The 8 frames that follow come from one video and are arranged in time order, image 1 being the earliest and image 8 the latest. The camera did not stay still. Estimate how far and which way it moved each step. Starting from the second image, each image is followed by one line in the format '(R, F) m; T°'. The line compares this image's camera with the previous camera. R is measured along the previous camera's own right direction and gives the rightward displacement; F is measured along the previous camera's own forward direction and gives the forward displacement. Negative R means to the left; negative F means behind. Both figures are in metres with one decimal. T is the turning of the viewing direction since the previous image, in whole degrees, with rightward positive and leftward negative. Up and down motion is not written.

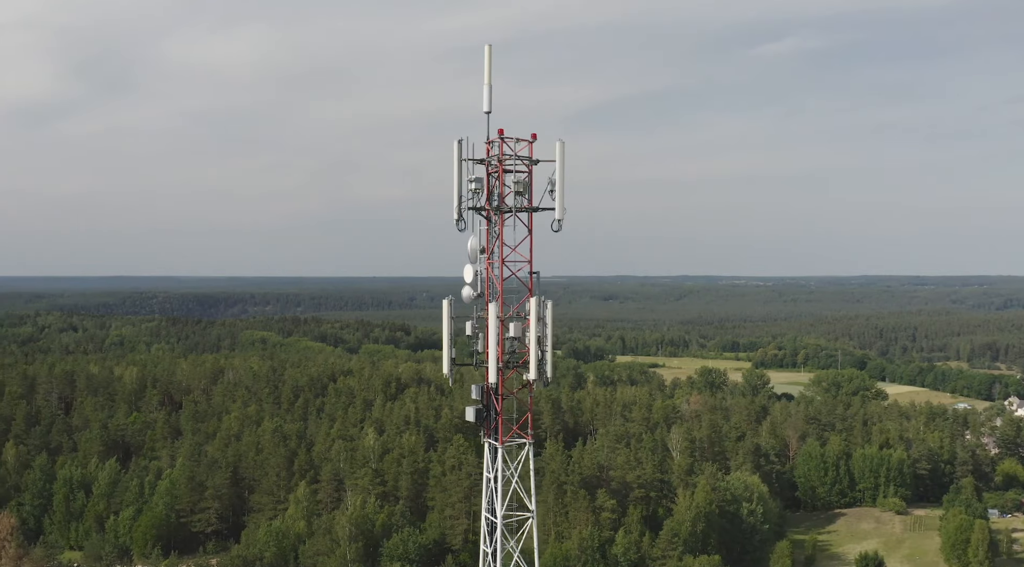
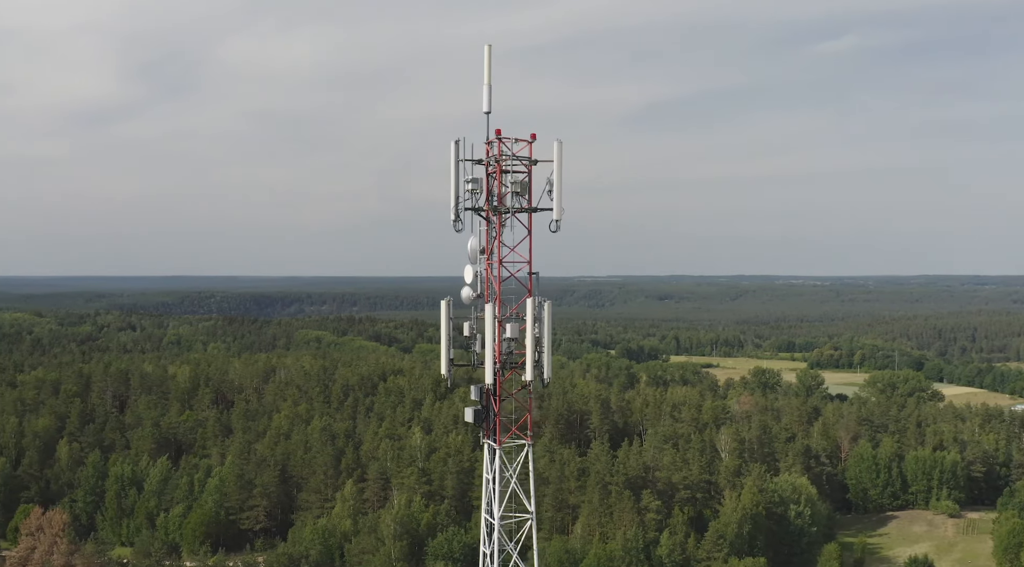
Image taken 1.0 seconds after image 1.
(+1.3, +0.4) m; -3°
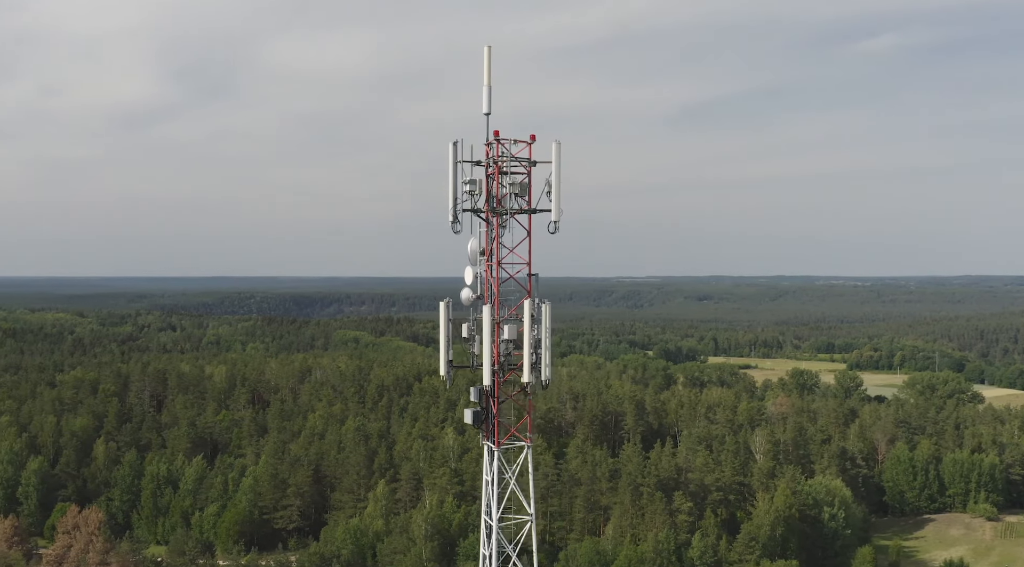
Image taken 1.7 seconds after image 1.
(+0.9, +0.1) m; -2°
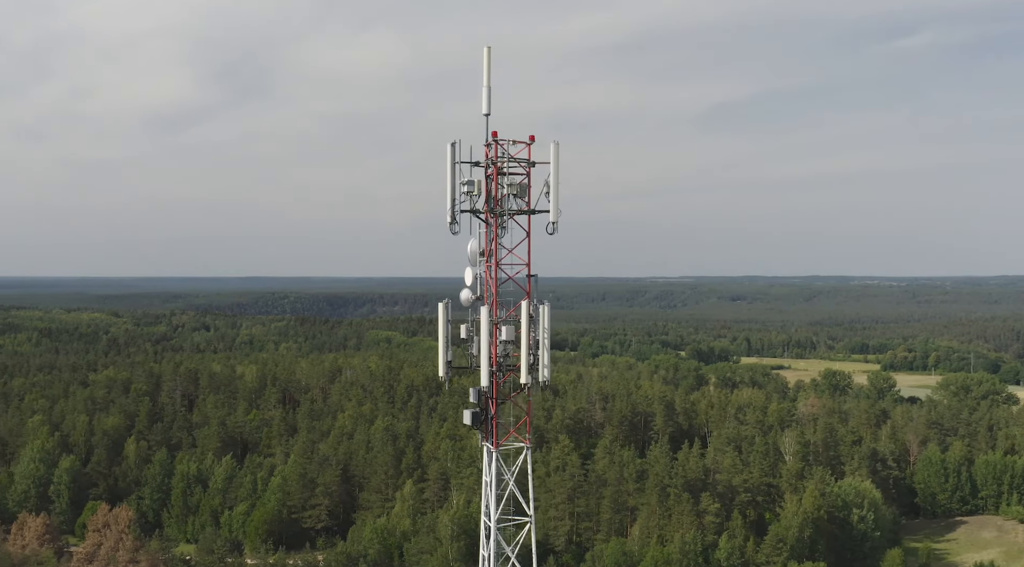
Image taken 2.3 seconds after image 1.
(+0.8, +0.1) m; -2°
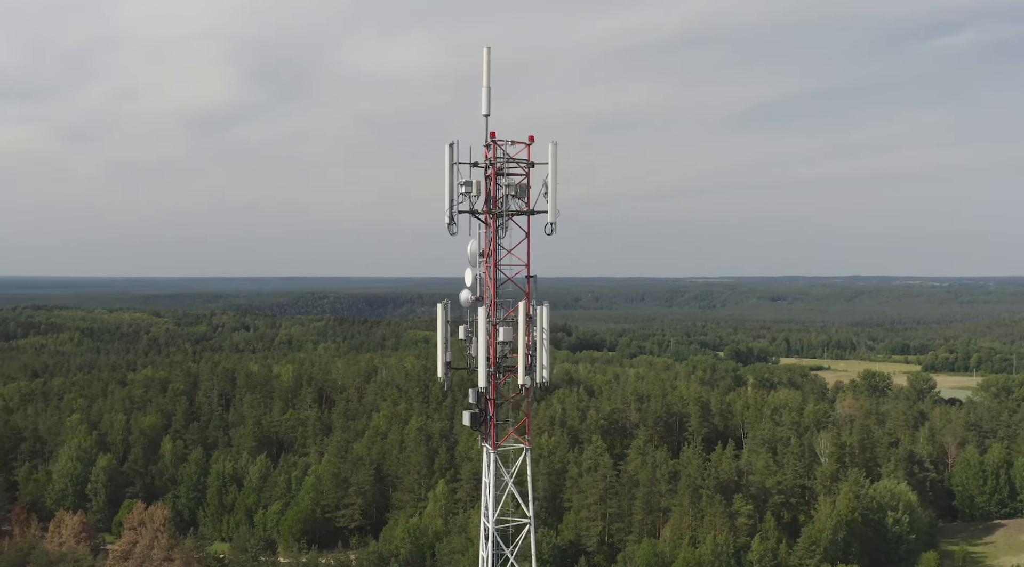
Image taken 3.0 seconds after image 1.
(+0.9, +0.1) m; -2°
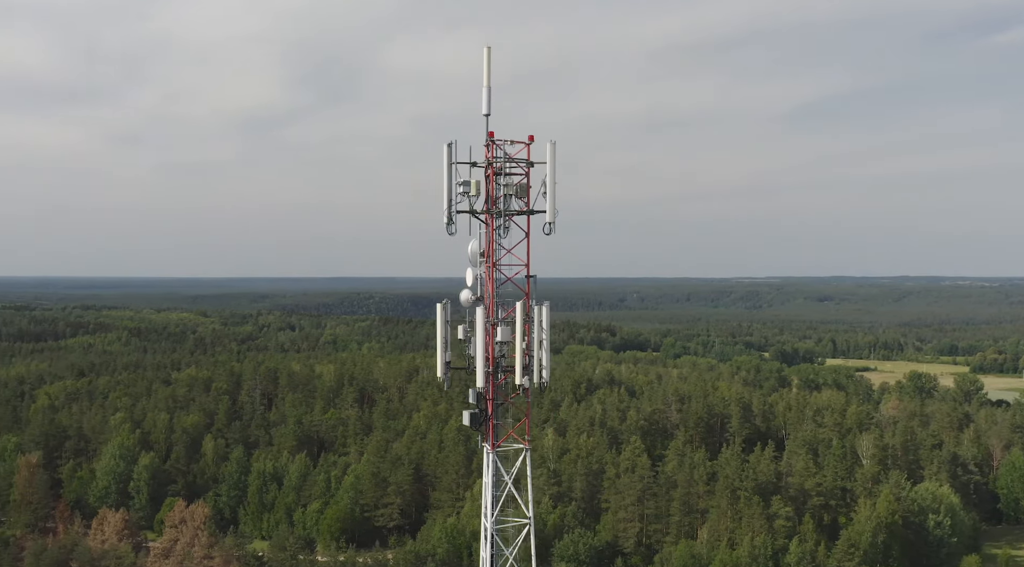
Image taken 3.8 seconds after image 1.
(+1.0, +0.1) m; -2°
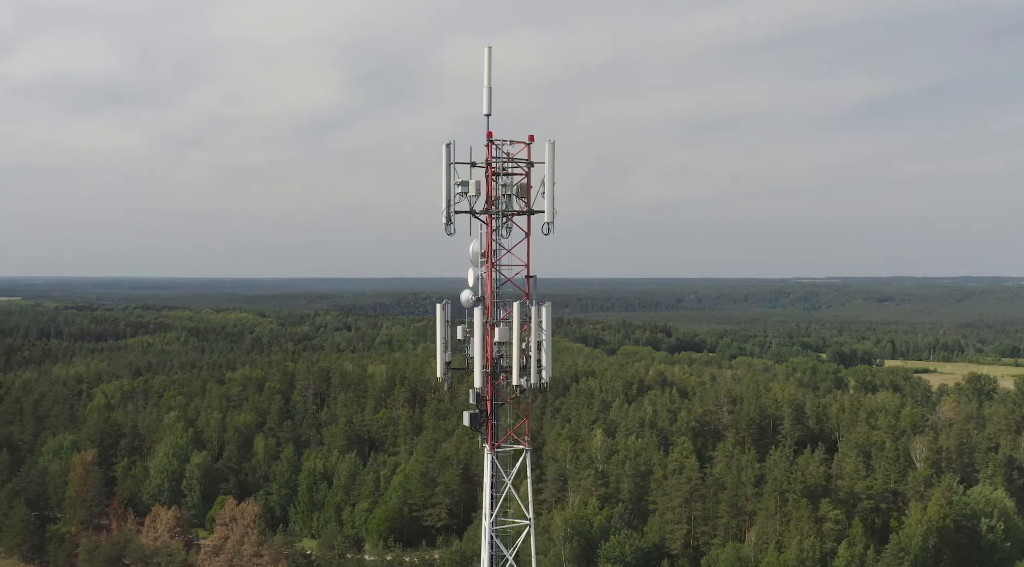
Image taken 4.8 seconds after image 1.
(+1.3, +0.1) m; -3°
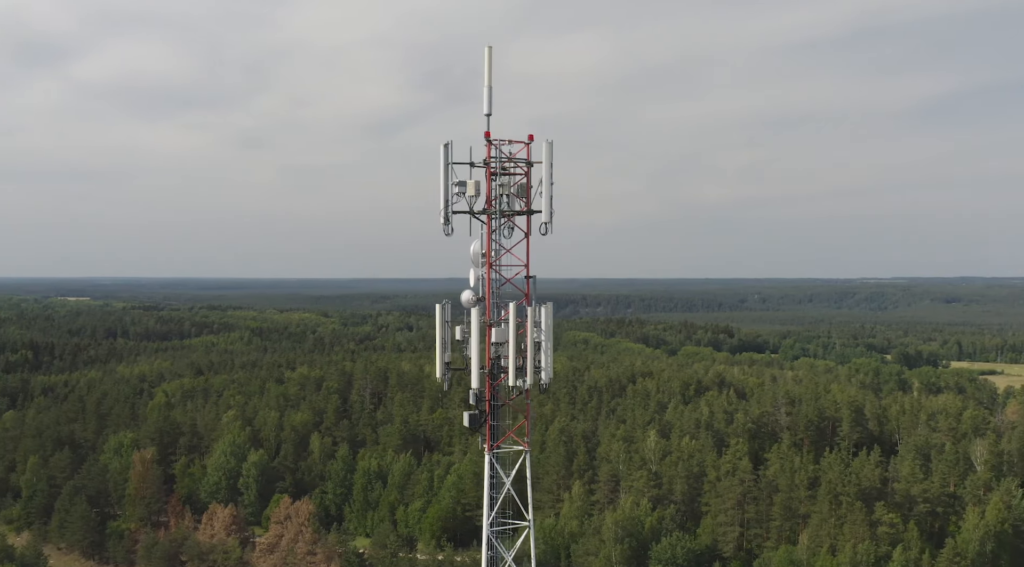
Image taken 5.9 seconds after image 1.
(+1.5, 0.0) m; -3°
